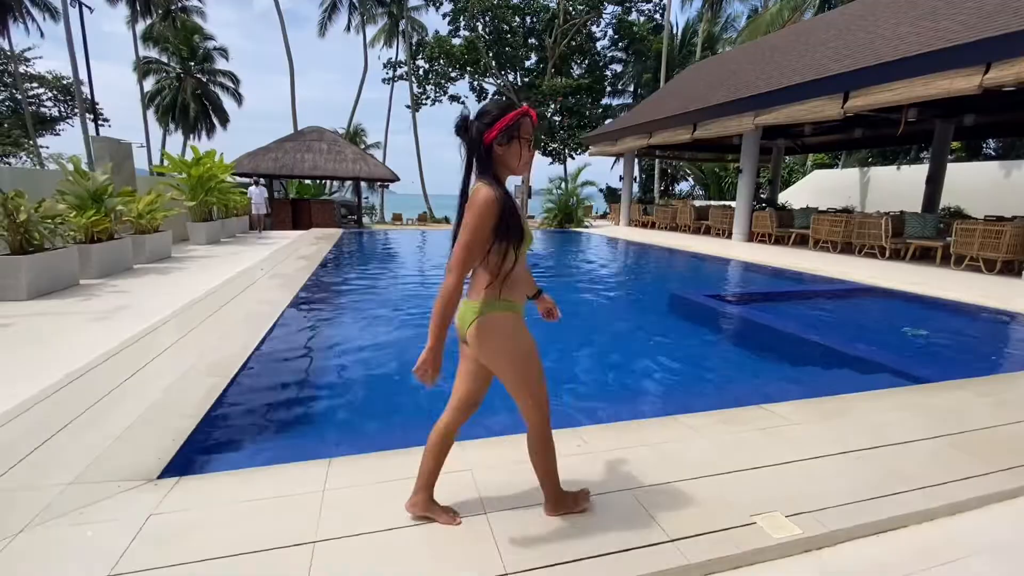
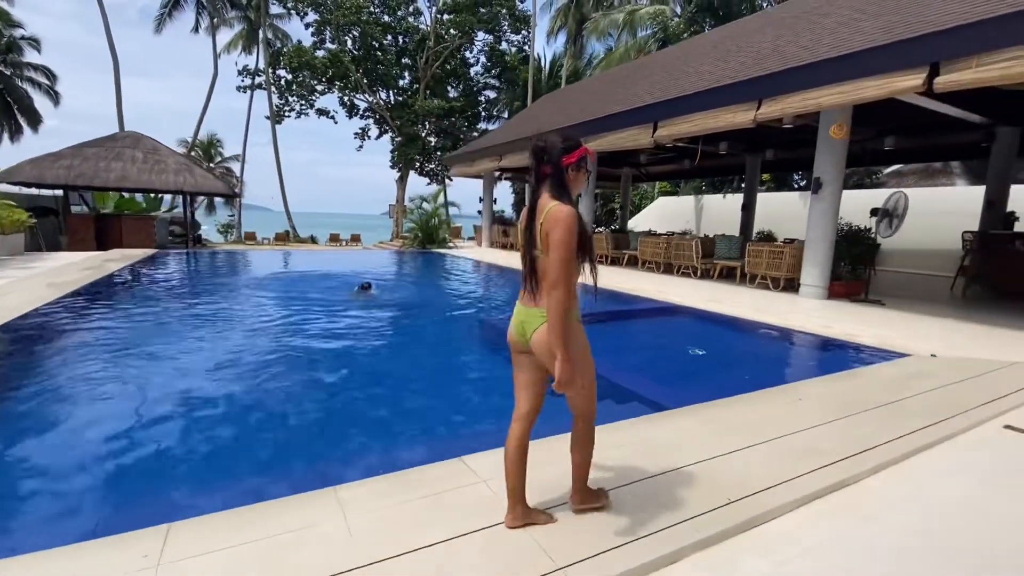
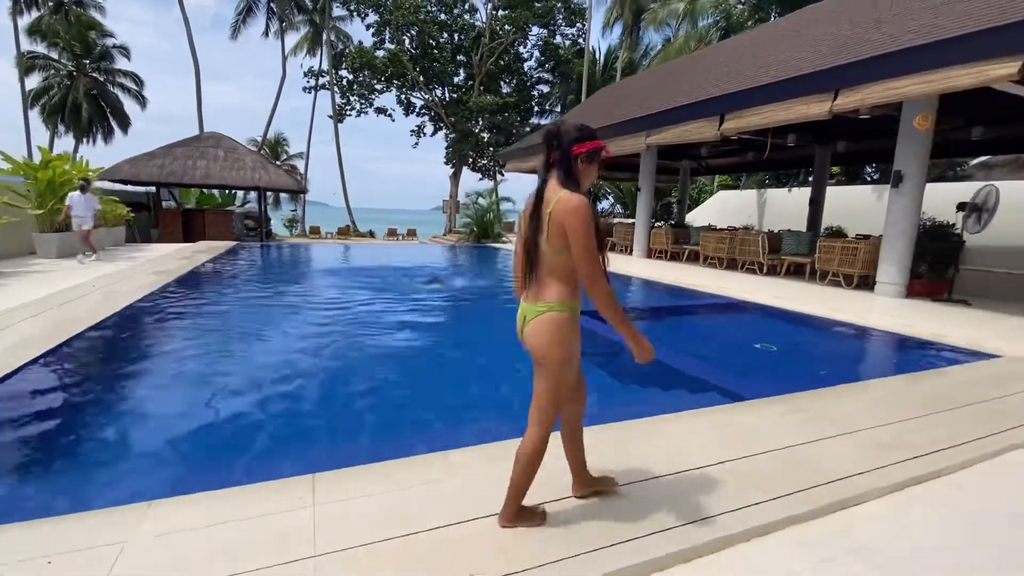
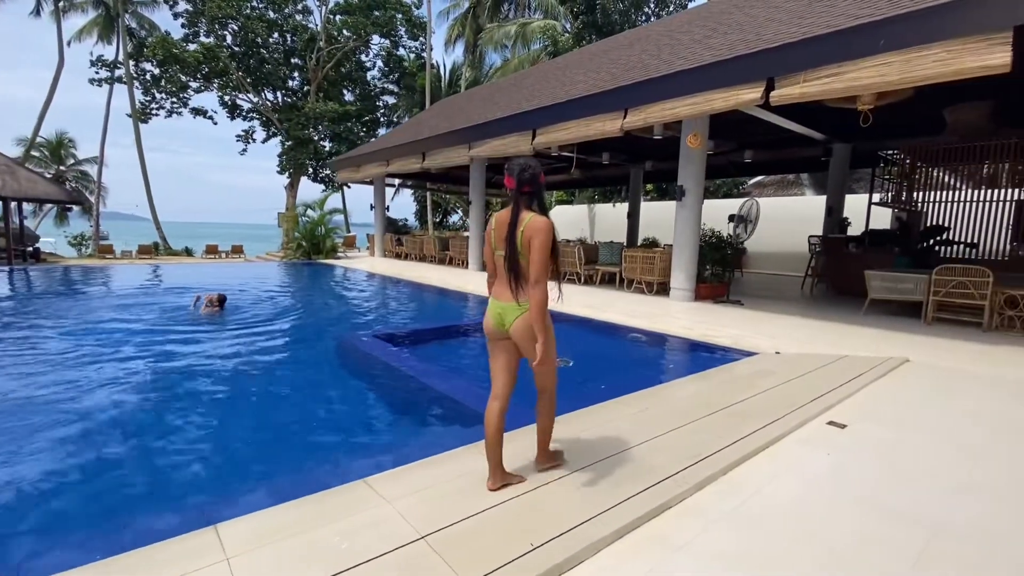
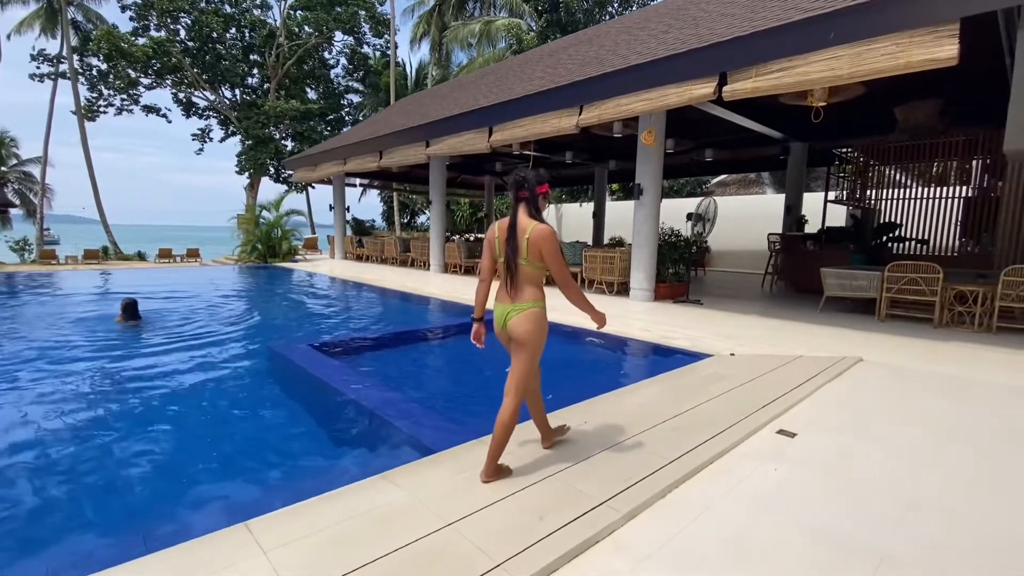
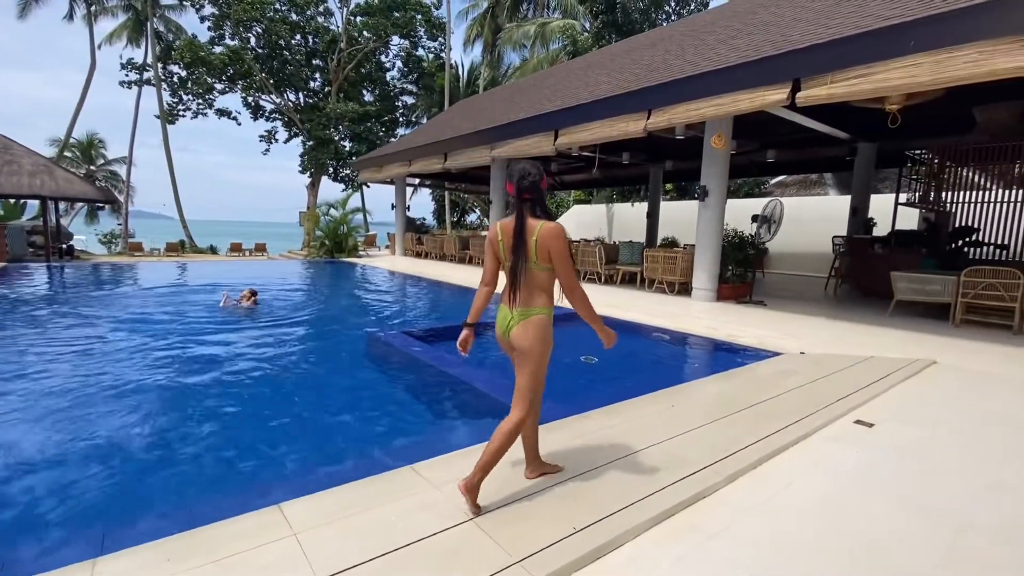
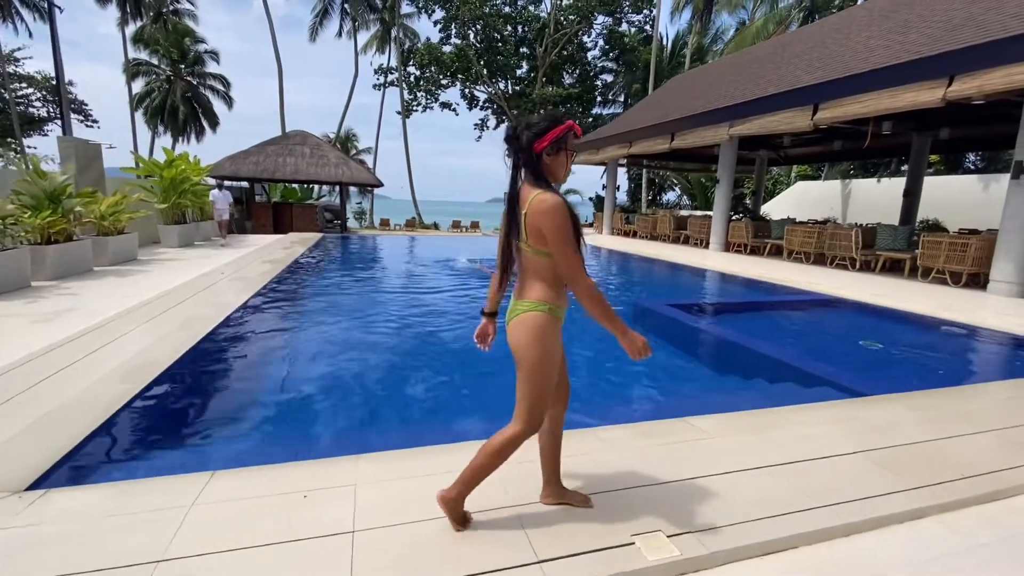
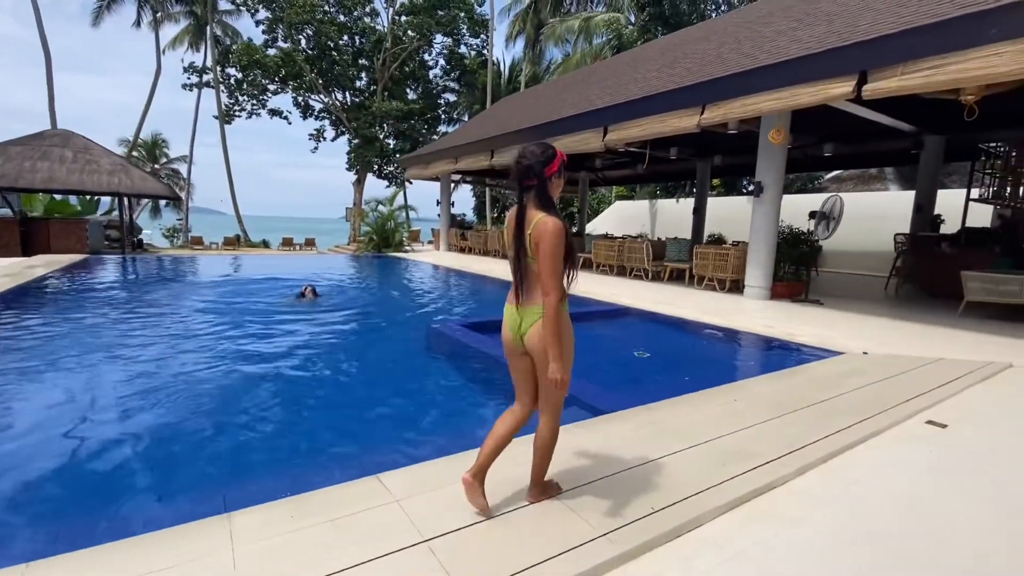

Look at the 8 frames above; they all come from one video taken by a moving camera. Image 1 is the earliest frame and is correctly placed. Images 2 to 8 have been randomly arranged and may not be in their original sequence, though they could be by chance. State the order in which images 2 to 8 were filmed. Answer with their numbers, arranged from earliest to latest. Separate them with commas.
7, 3, 2, 8, 6, 4, 5
